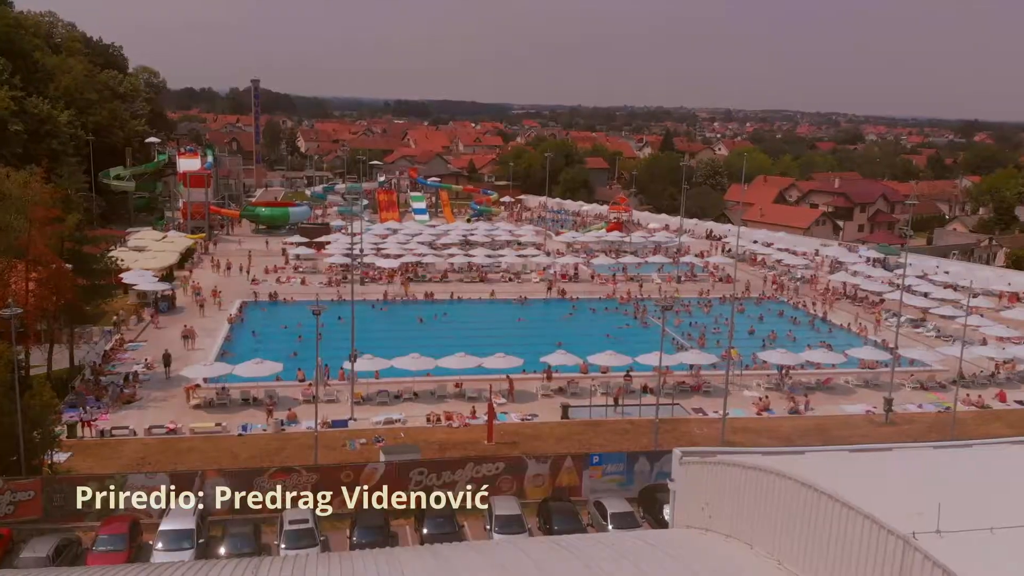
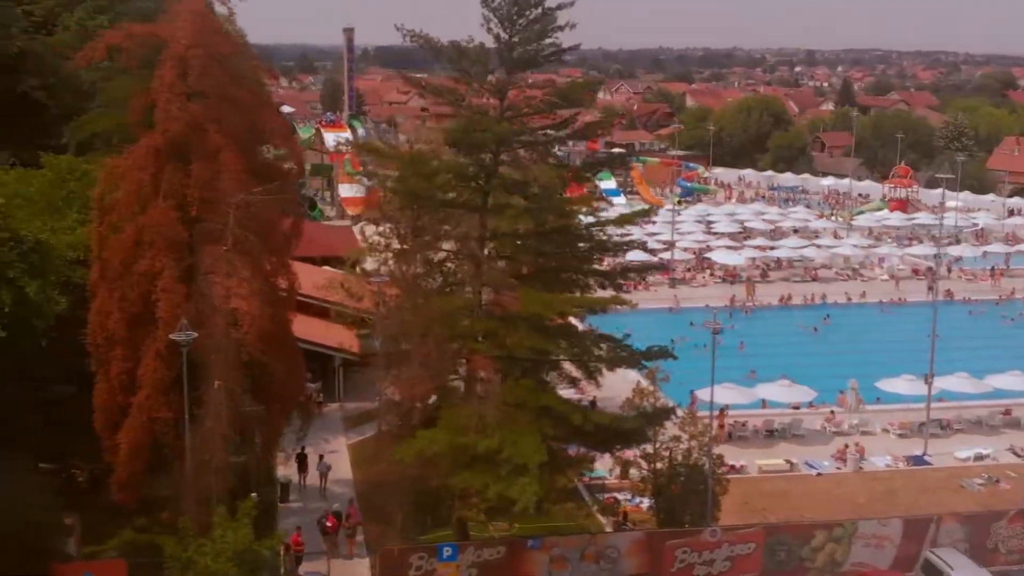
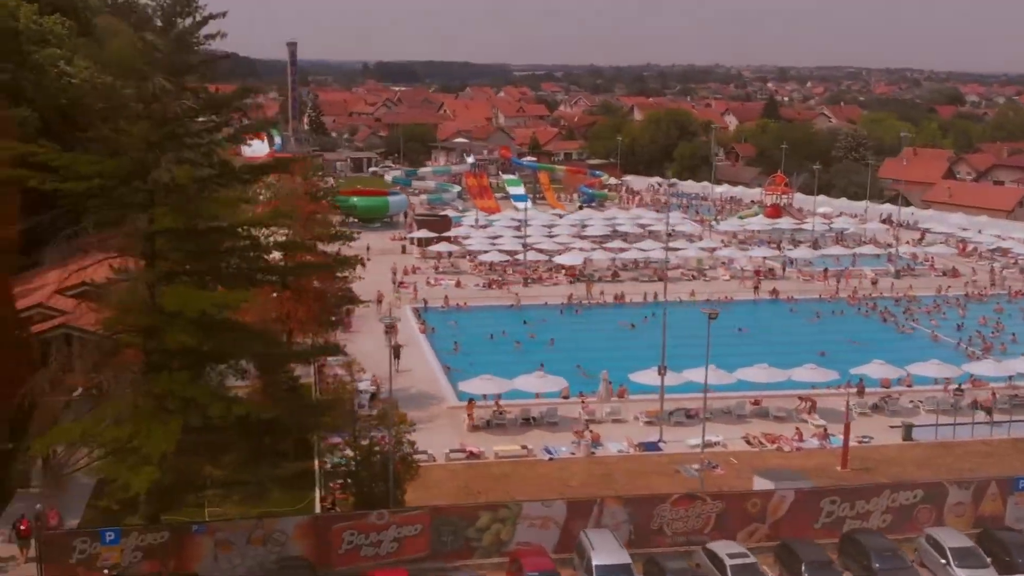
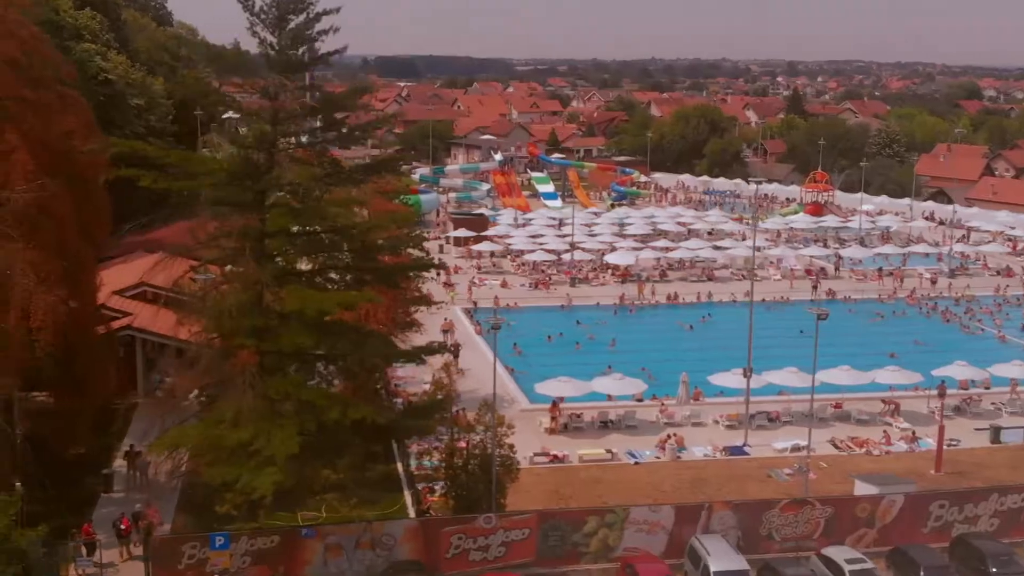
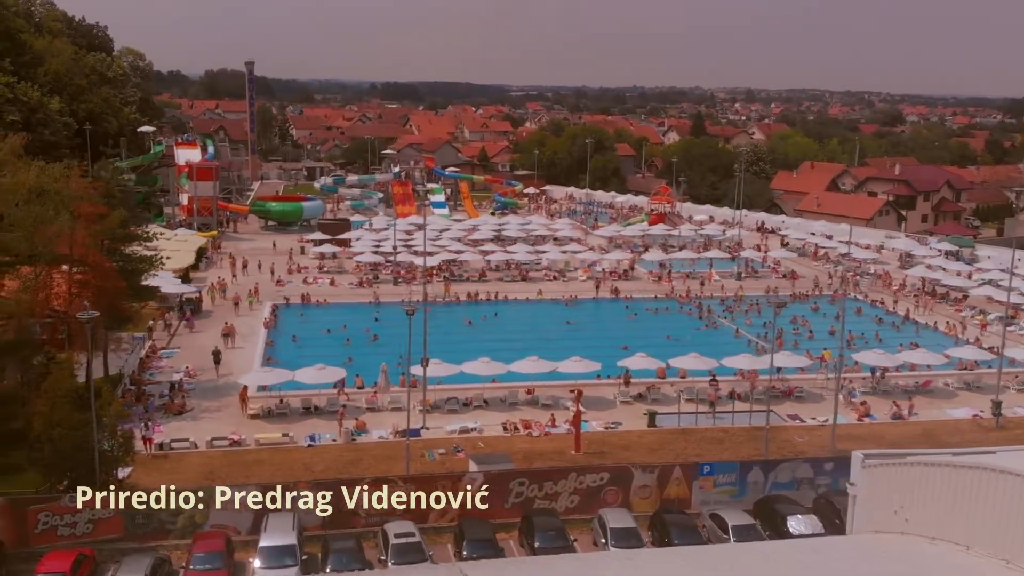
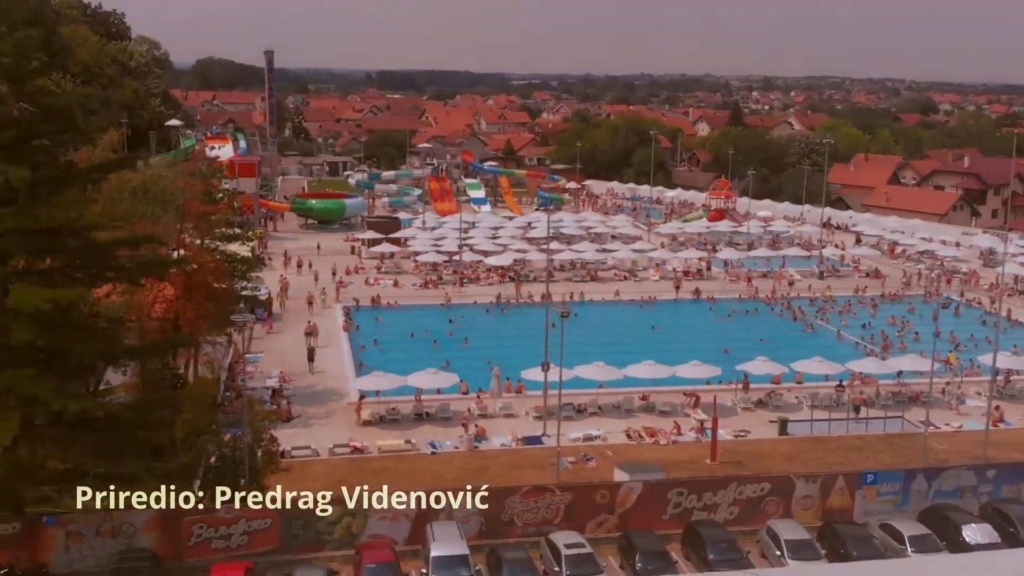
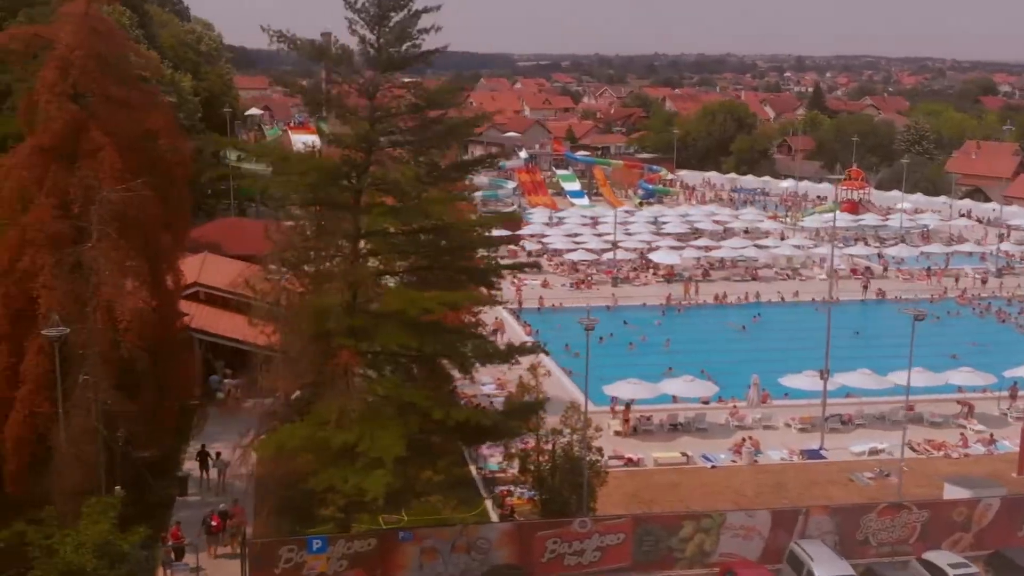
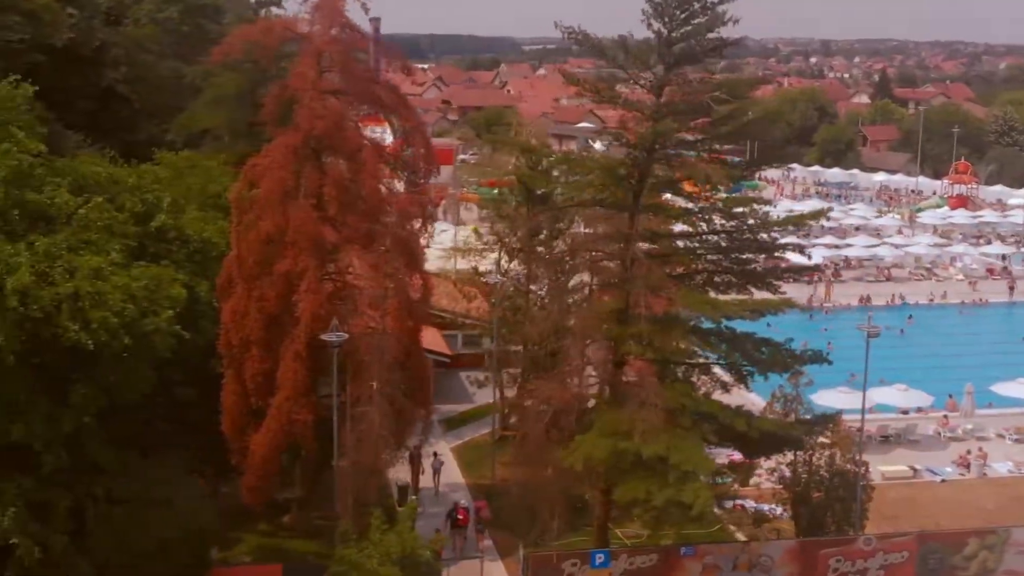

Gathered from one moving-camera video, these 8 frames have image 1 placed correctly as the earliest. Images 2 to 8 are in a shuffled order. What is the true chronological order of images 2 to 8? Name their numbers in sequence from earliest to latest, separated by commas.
5, 6, 3, 4, 7, 2, 8
